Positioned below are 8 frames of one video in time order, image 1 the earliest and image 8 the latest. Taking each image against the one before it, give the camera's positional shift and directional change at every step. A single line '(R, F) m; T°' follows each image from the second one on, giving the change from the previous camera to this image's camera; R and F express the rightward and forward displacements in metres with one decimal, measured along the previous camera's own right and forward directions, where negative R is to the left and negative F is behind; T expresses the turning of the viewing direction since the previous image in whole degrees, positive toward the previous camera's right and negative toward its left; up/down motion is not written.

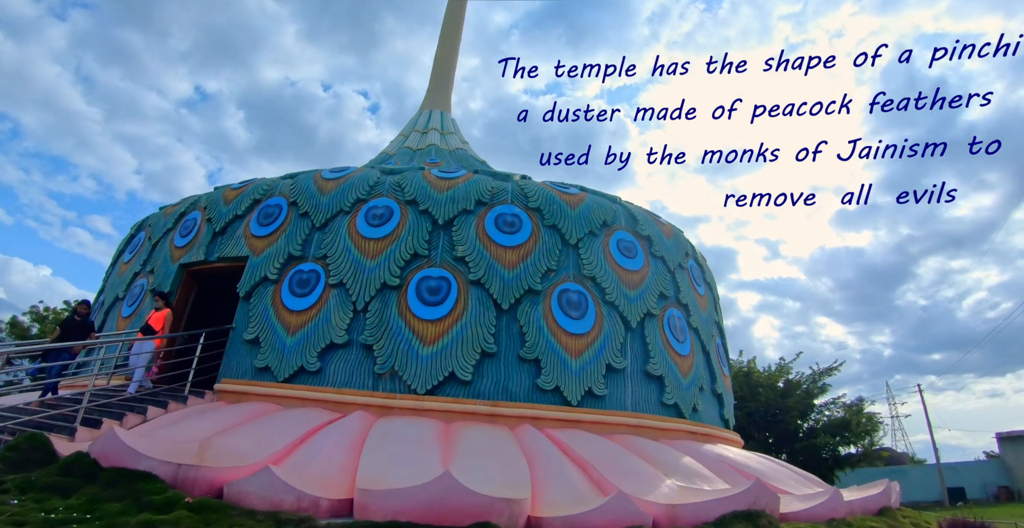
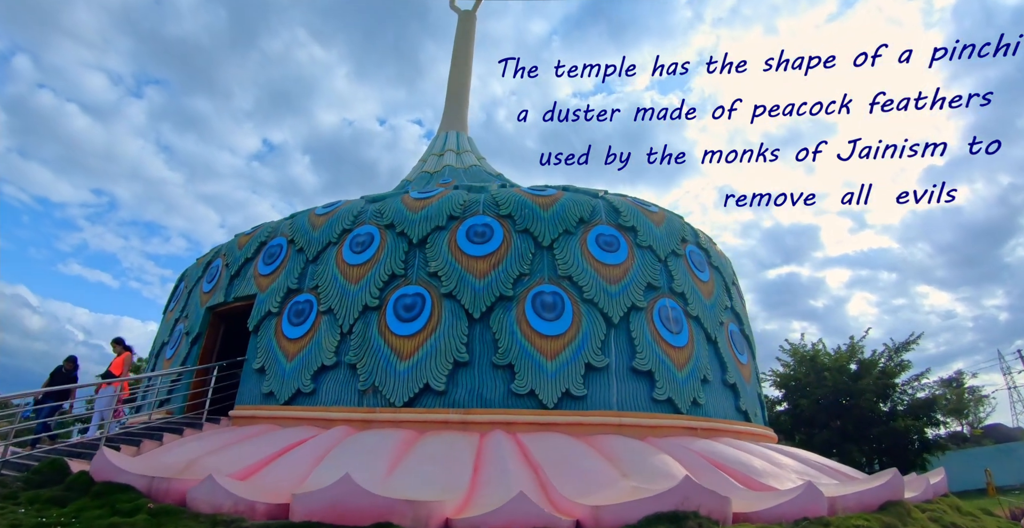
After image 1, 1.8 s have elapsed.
(+1.2, +0.1) m; -7°
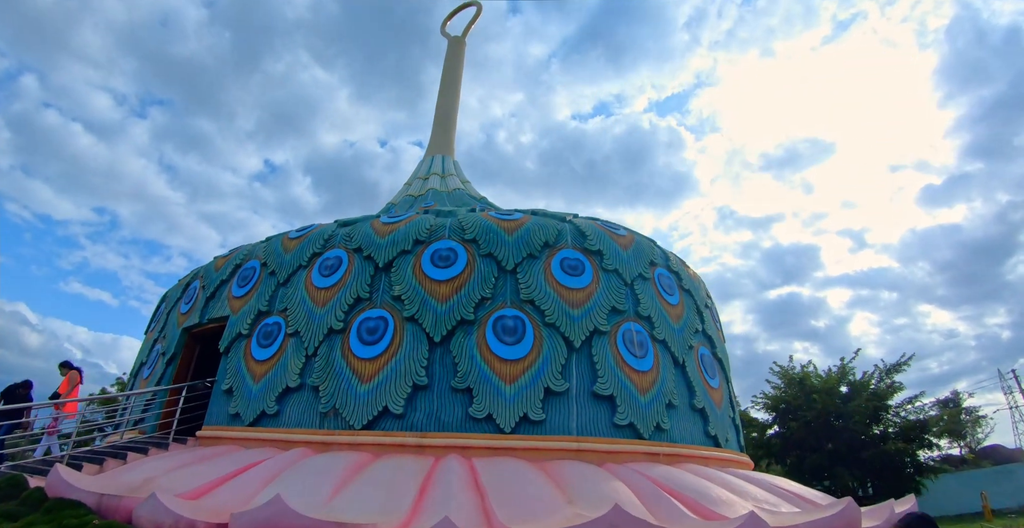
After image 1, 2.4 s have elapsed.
(+0.5, 0.0) m; 0°
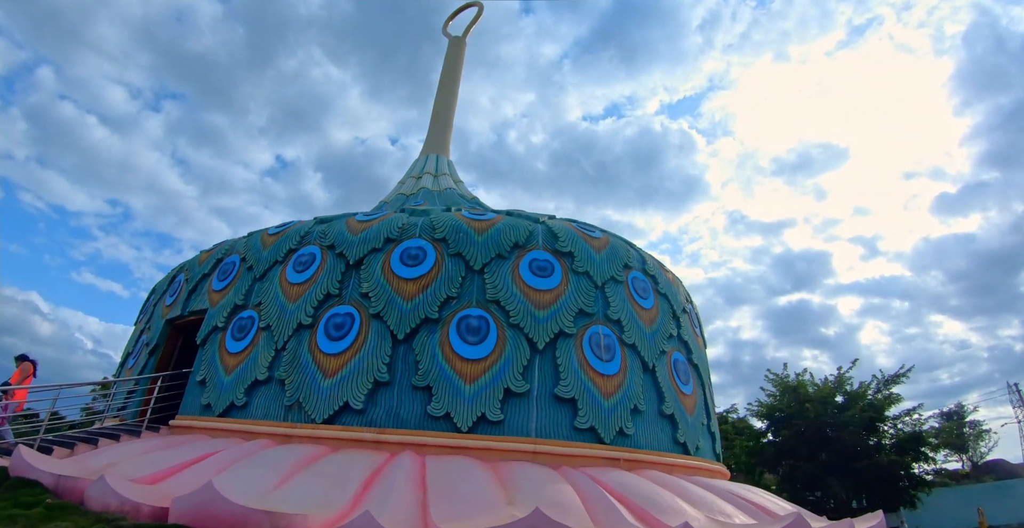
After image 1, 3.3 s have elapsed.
(+0.6, 0.0) m; -1°
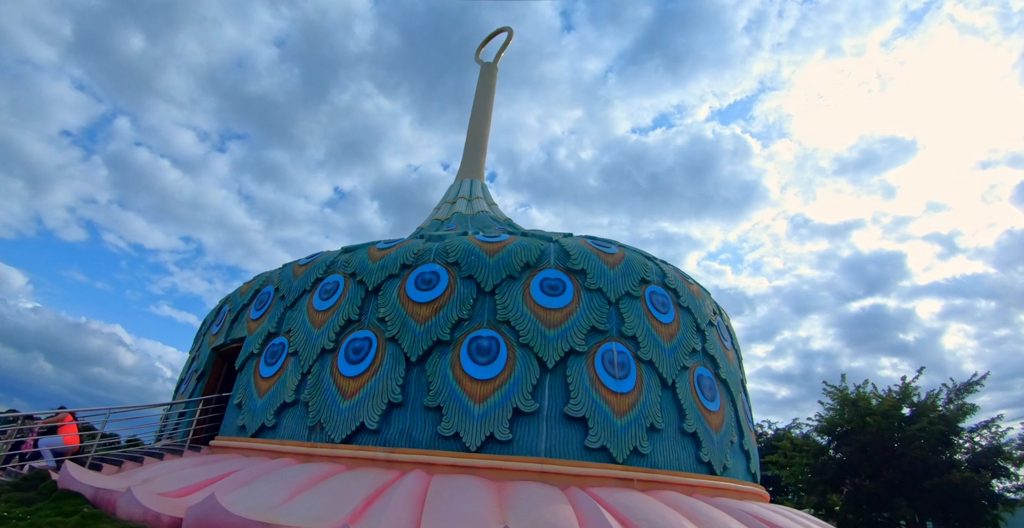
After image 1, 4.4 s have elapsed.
(+0.5, -0.1) m; -6°
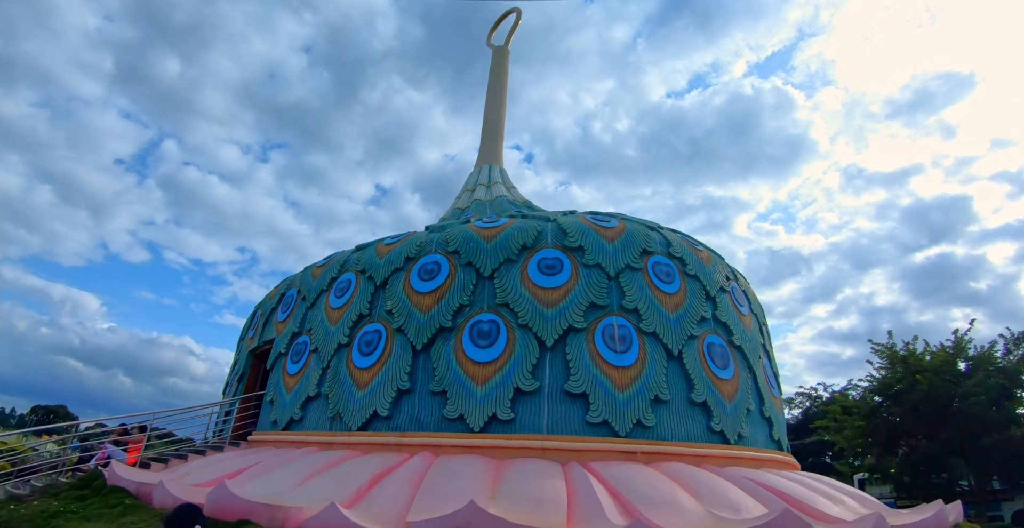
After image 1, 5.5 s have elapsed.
(+0.6, -0.1) m; -5°
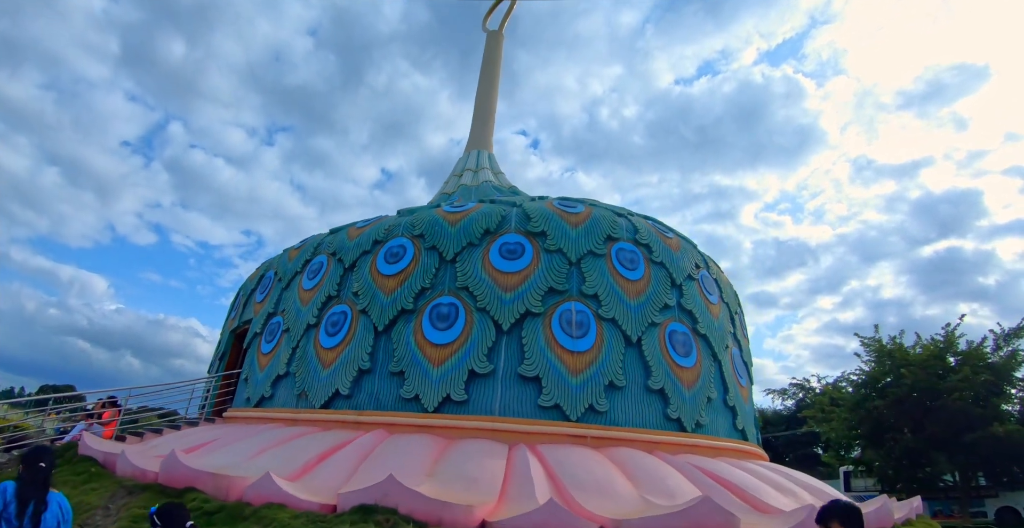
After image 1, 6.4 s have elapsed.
(+0.6, -0.1) m; -1°
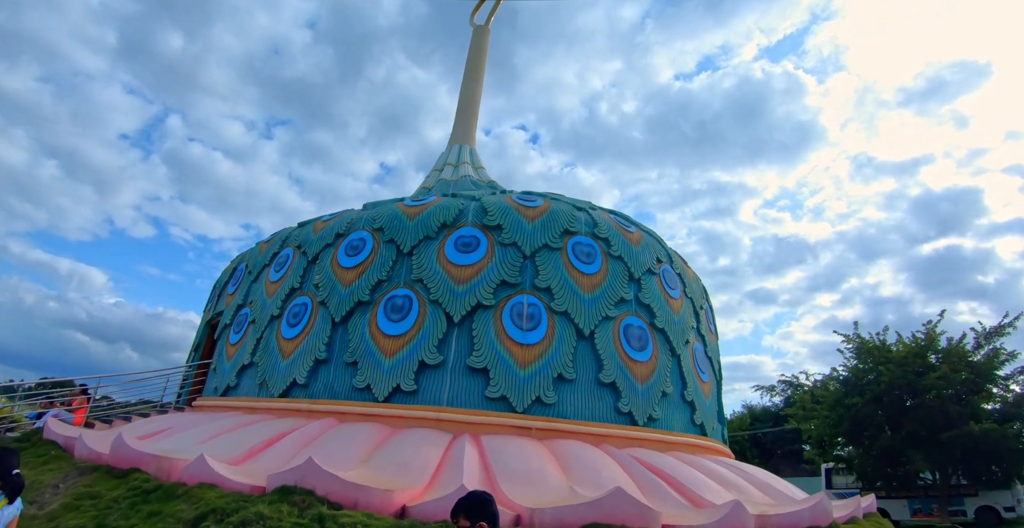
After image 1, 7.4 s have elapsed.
(+0.6, -0.1) m; 0°
